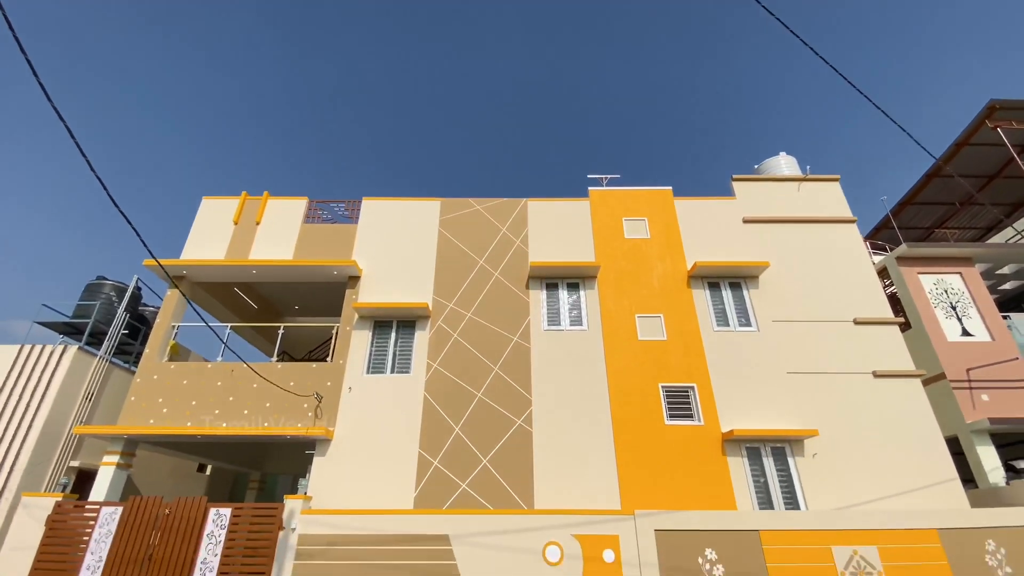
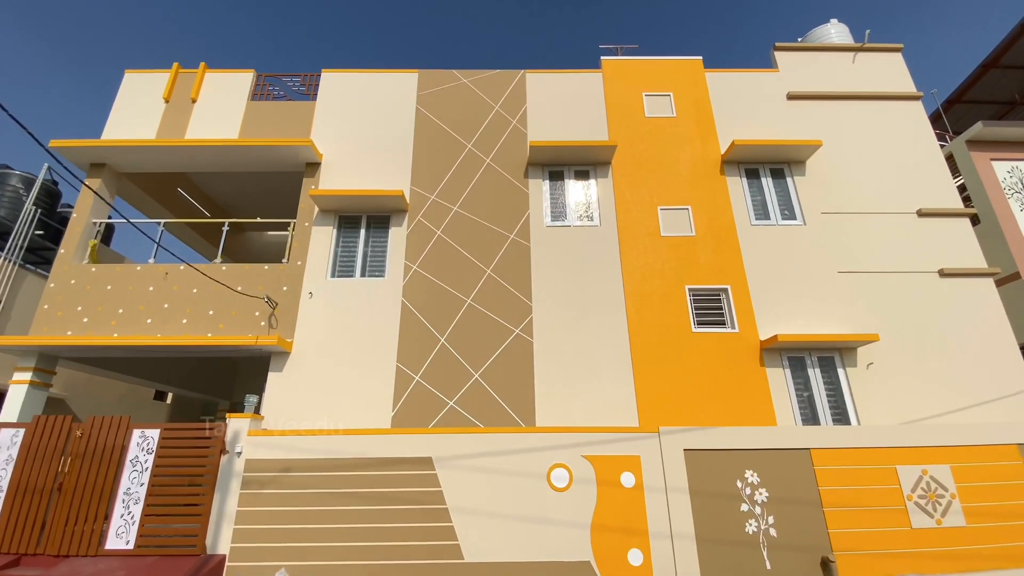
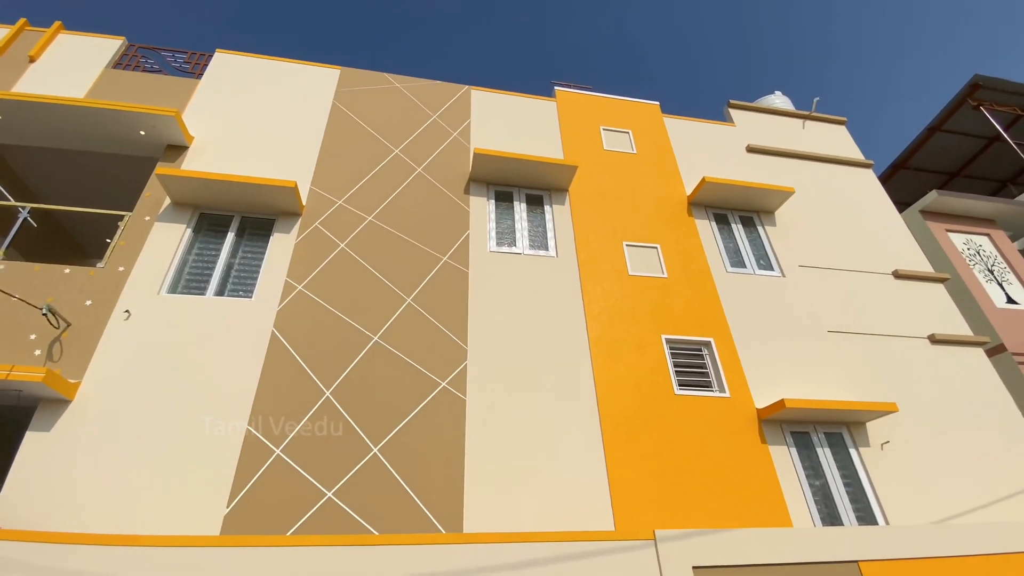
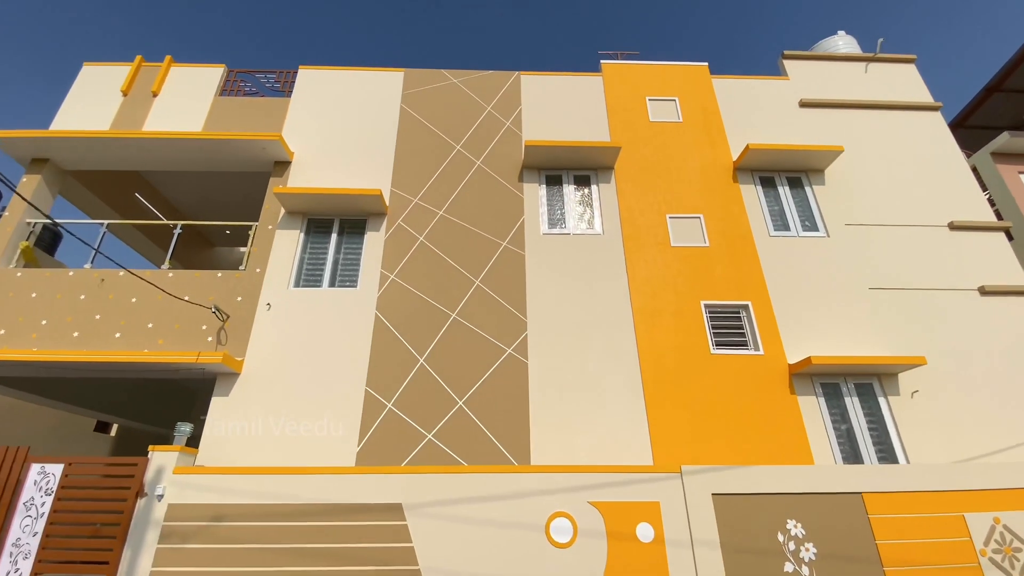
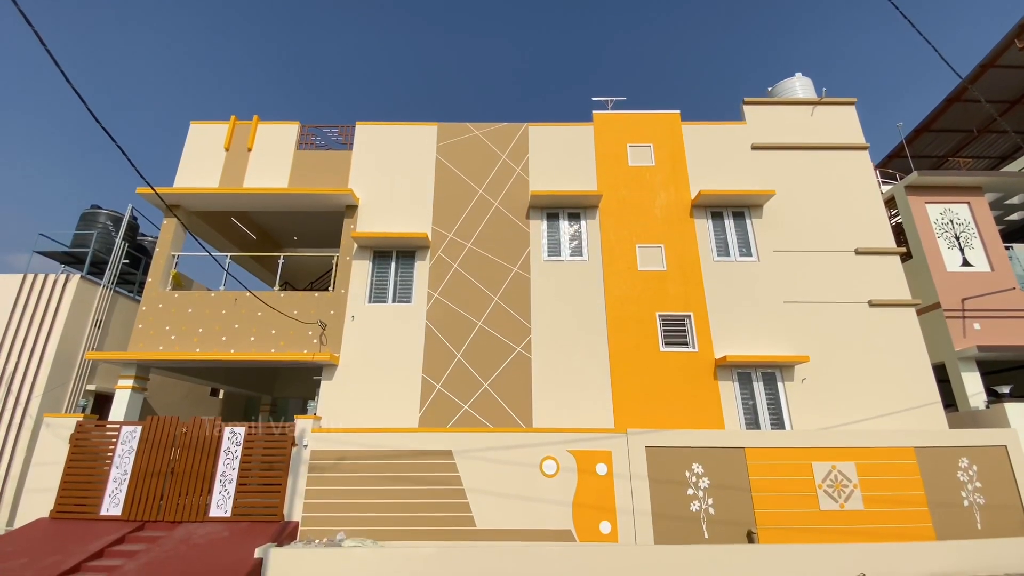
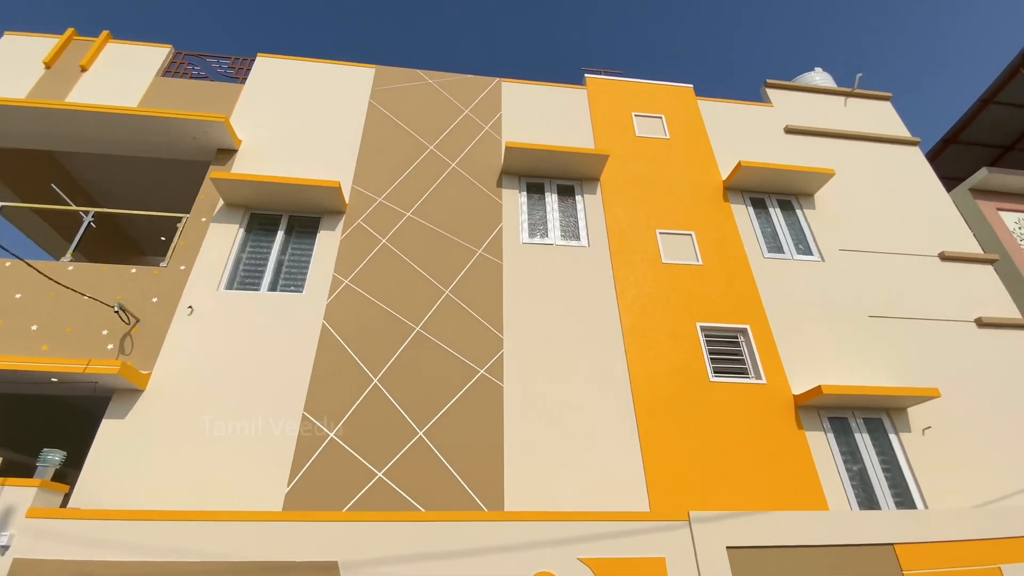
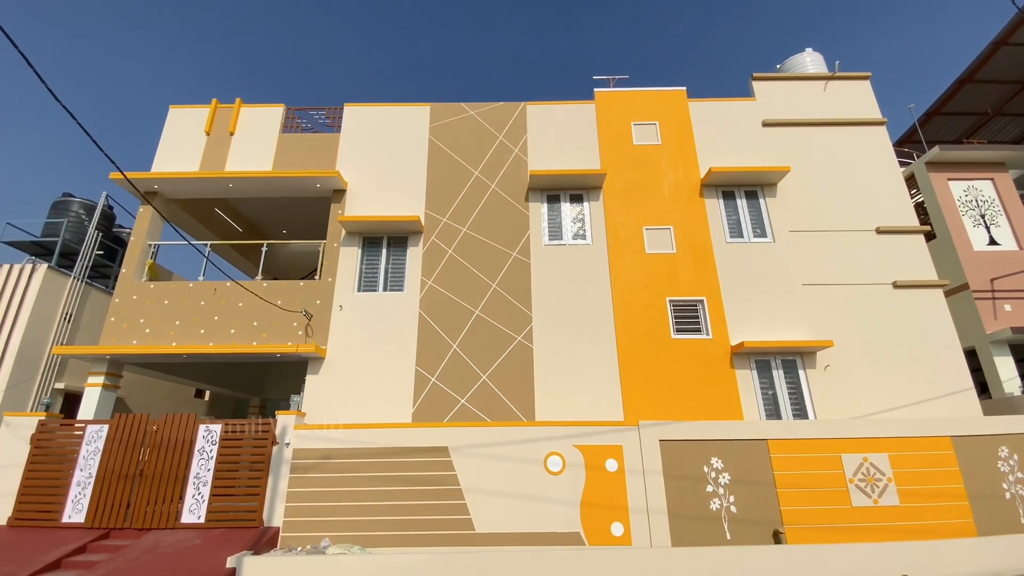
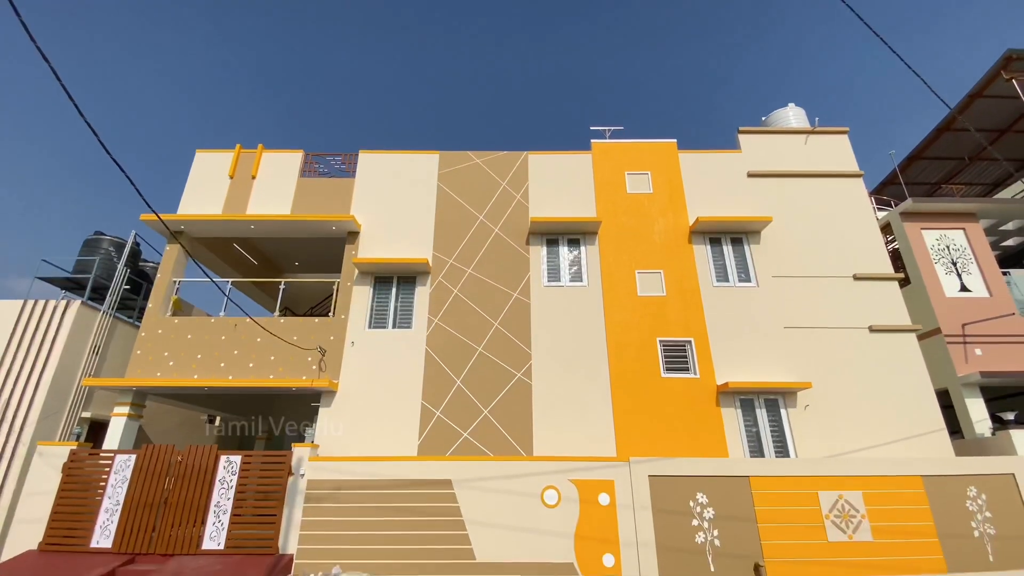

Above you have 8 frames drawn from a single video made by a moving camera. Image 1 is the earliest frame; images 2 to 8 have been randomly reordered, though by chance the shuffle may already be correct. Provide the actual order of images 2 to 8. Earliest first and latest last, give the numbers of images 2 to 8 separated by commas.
8, 5, 7, 2, 4, 6, 3
